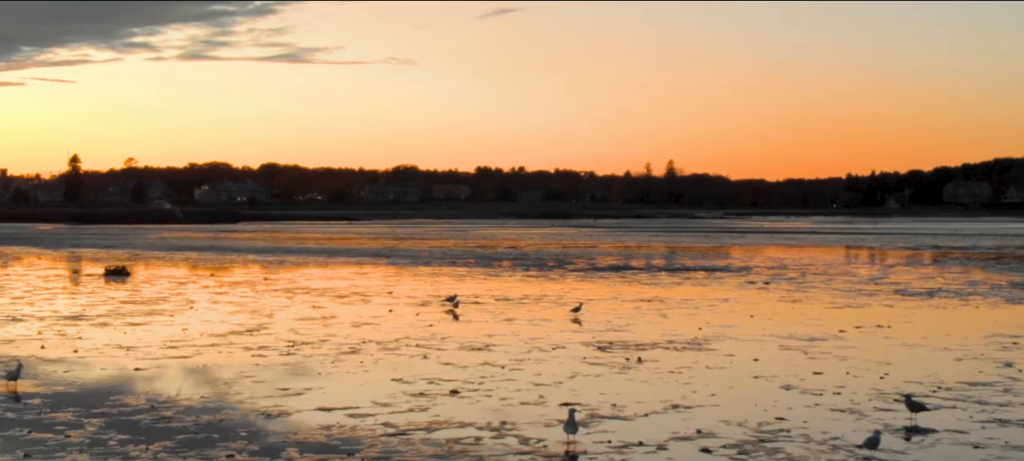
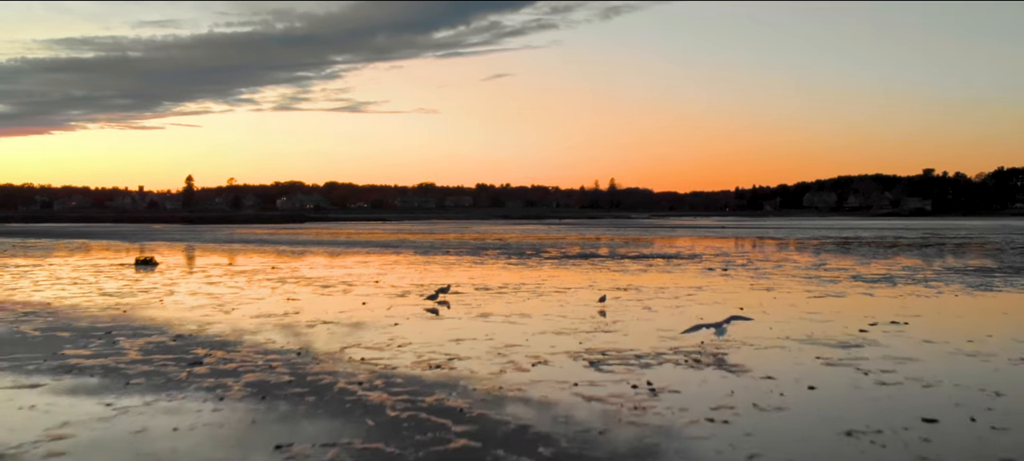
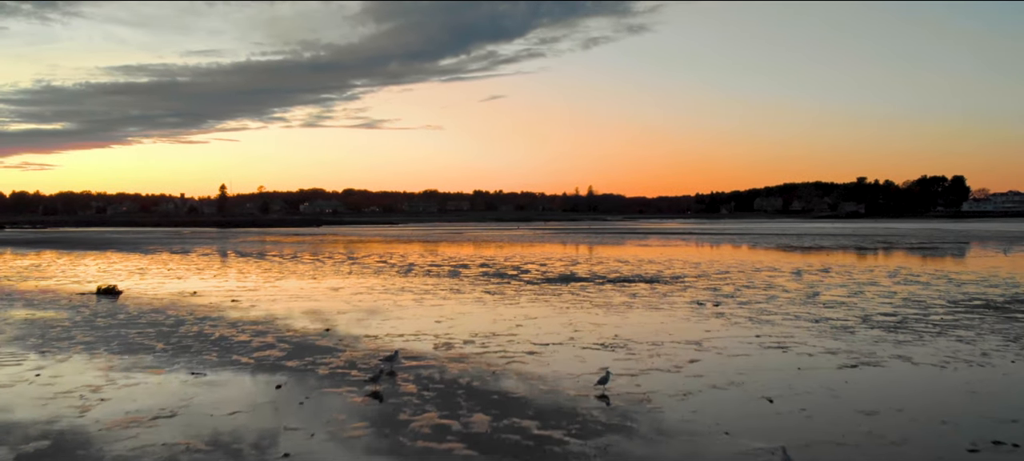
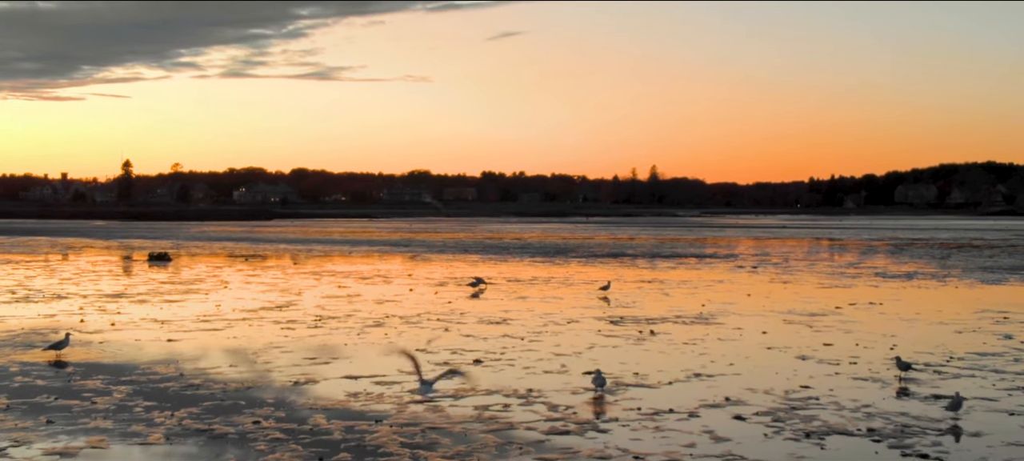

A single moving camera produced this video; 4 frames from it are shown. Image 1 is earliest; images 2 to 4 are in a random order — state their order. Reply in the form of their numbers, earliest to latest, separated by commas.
4, 2, 3
